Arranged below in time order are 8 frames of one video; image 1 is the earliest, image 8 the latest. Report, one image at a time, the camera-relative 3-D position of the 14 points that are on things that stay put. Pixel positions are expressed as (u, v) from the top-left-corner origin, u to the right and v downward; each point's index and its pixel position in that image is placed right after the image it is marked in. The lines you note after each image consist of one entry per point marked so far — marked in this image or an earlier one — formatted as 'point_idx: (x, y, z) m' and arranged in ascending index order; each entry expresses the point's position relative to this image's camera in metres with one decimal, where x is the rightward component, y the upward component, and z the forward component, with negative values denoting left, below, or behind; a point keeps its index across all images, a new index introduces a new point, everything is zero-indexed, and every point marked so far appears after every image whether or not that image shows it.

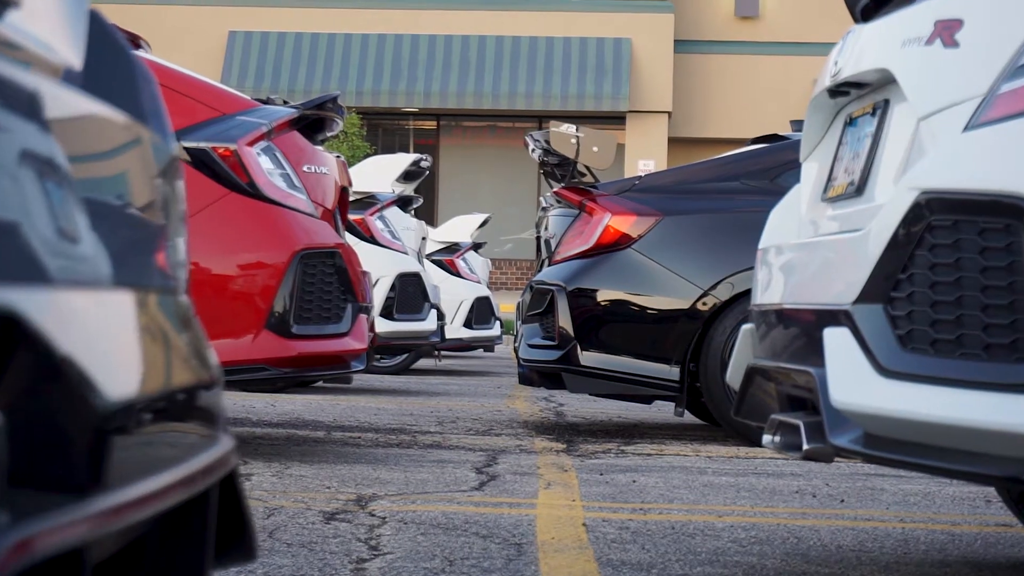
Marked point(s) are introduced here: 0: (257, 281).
0: (-0.9, 0.0, +4.3) m
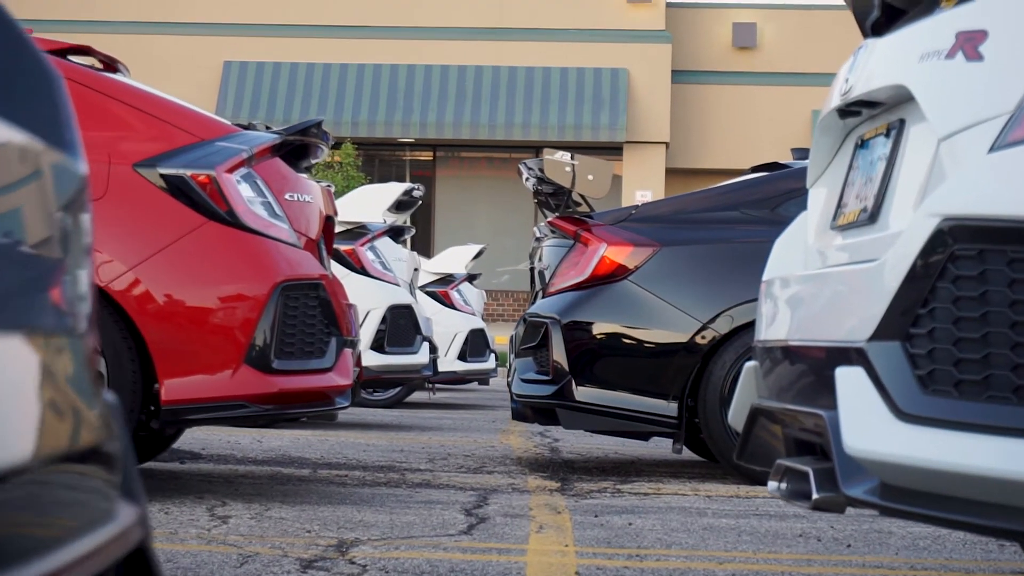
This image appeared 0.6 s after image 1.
0: (-0.9, -0.1, +4.1) m
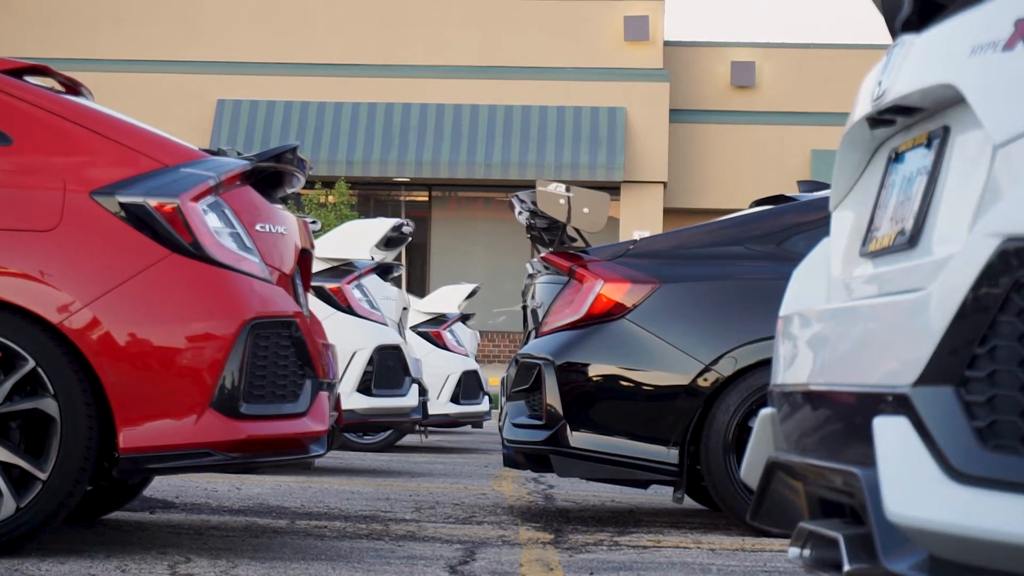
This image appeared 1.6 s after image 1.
0: (-1.0, -0.2, +3.8) m
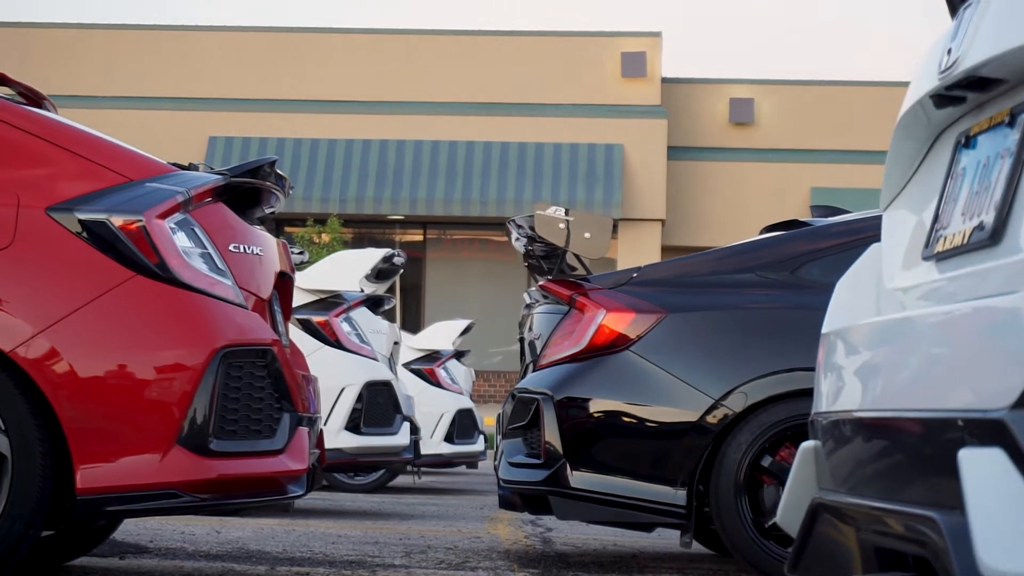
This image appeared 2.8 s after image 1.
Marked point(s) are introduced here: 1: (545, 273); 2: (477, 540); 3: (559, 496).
0: (-1.0, -0.3, +3.5) m
1: (+0.2, +0.1, +7.6) m
2: (-0.2, -1.3, +6.1) m
3: (+0.2, -0.8, +4.9) m
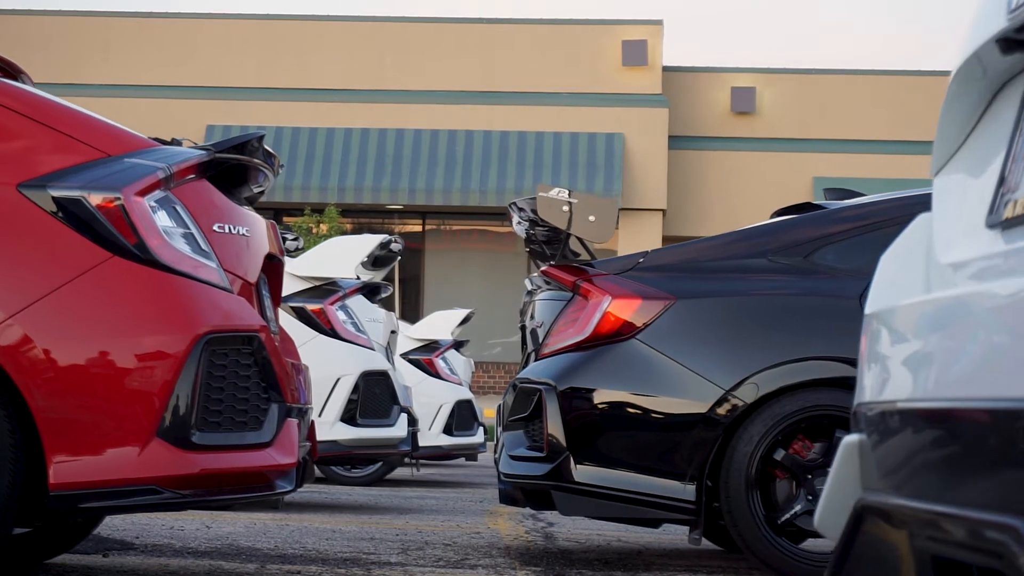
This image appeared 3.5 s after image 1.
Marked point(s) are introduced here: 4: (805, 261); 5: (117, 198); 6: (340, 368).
0: (-1.0, -0.2, +3.3) m
1: (+0.2, +0.1, +7.3) m
2: (-0.2, -1.2, +5.9) m
3: (+0.2, -0.8, +4.7) m
4: (+1.2, +0.1, +5.0) m
5: (-1.1, +0.2, +3.3) m
6: (-1.0, -0.5, +7.0) m
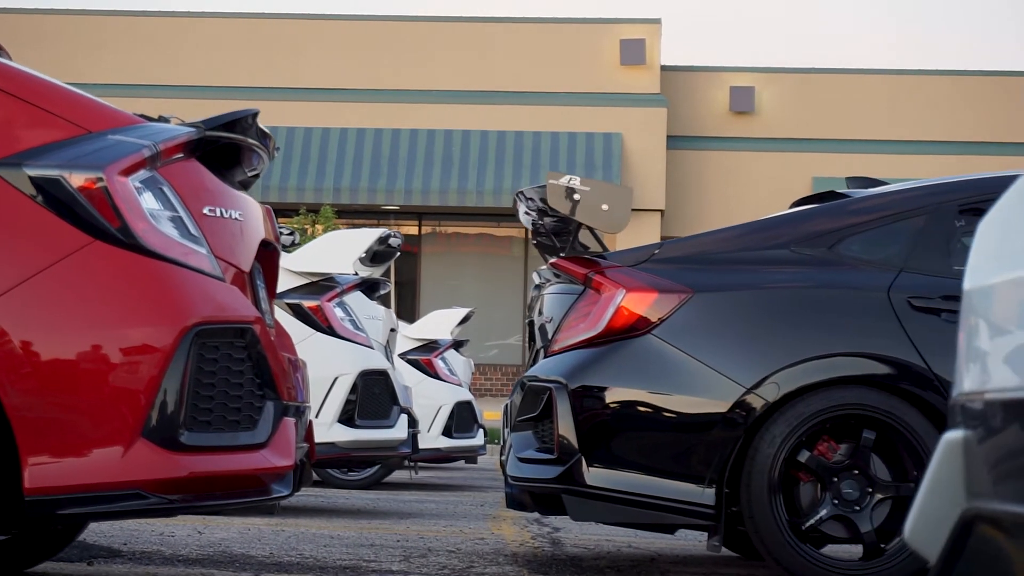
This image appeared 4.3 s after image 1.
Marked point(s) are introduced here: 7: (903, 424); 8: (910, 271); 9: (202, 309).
0: (-0.9, -0.2, +3.0) m
1: (+0.2, +0.2, +7.1) m
2: (-0.1, -1.2, +5.6) m
3: (+0.2, -0.8, +4.4) m
4: (+1.2, +0.1, +4.7) m
5: (-1.0, +0.3, +3.0) m
6: (-1.0, -0.4, +6.8) m
7: (+1.4, -0.5, +4.3) m
8: (+1.5, +0.1, +4.6) m
9: (-0.8, -0.1, +3.1) m
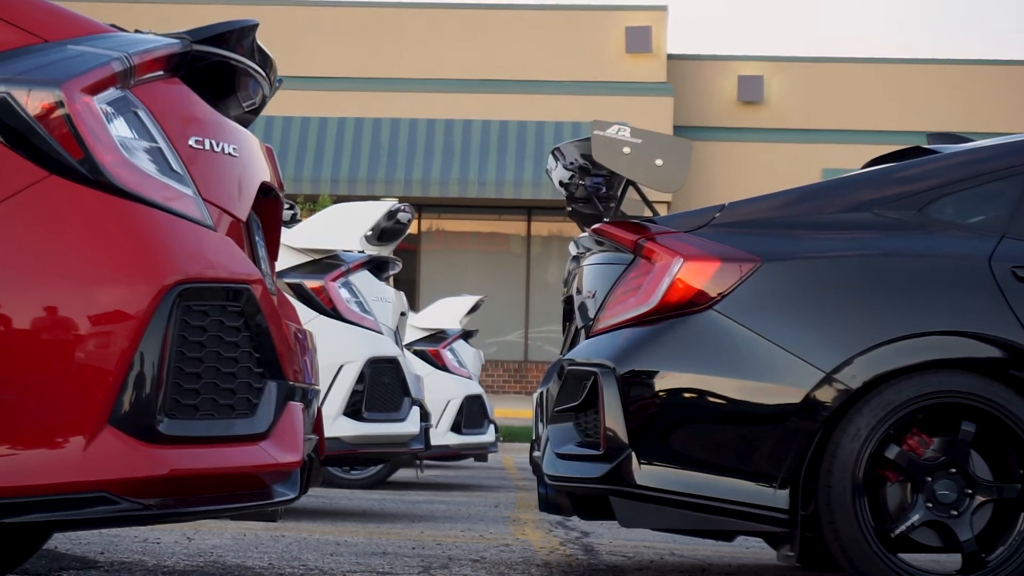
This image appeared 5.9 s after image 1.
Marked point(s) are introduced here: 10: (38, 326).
0: (-0.8, -0.1, +2.4) m
1: (+0.3, +0.3, +6.5) m
2: (0.0, -1.1, +5.0) m
3: (+0.3, -0.7, +3.8) m
4: (+1.4, +0.2, +4.1) m
5: (-0.9, +0.4, +2.4) m
6: (-0.9, -0.3, +6.2) m
7: (+1.5, -0.4, +3.7) m
8: (+1.6, +0.2, +4.0) m
9: (-0.7, 0.0, +2.5) m
10: (-0.9, -0.1, +2.3) m
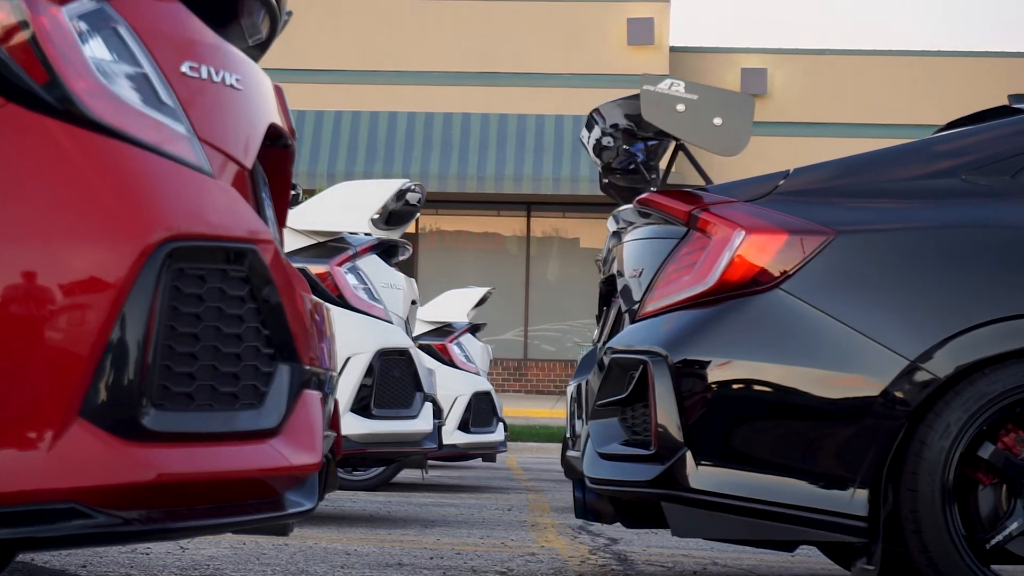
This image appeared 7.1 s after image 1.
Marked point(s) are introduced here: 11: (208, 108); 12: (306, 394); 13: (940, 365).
0: (-0.7, 0.0, +1.9) m
1: (+0.4, +0.3, +6.0) m
2: (+0.1, -1.0, +4.5) m
3: (+0.5, -0.6, +3.4) m
4: (+1.5, +0.3, +3.6) m
5: (-0.8, +0.4, +1.9) m
6: (-0.8, -0.3, +5.7) m
7: (+1.6, -0.3, +3.2) m
8: (+1.7, +0.2, +3.5) m
9: (-0.6, +0.1, +2.0) m
10: (-0.8, 0.0, +1.9) m
11: (-0.6, +0.3, +2.2) m
12: (-0.4, -0.2, +2.4) m
13: (+1.2, -0.2, +3.3) m
